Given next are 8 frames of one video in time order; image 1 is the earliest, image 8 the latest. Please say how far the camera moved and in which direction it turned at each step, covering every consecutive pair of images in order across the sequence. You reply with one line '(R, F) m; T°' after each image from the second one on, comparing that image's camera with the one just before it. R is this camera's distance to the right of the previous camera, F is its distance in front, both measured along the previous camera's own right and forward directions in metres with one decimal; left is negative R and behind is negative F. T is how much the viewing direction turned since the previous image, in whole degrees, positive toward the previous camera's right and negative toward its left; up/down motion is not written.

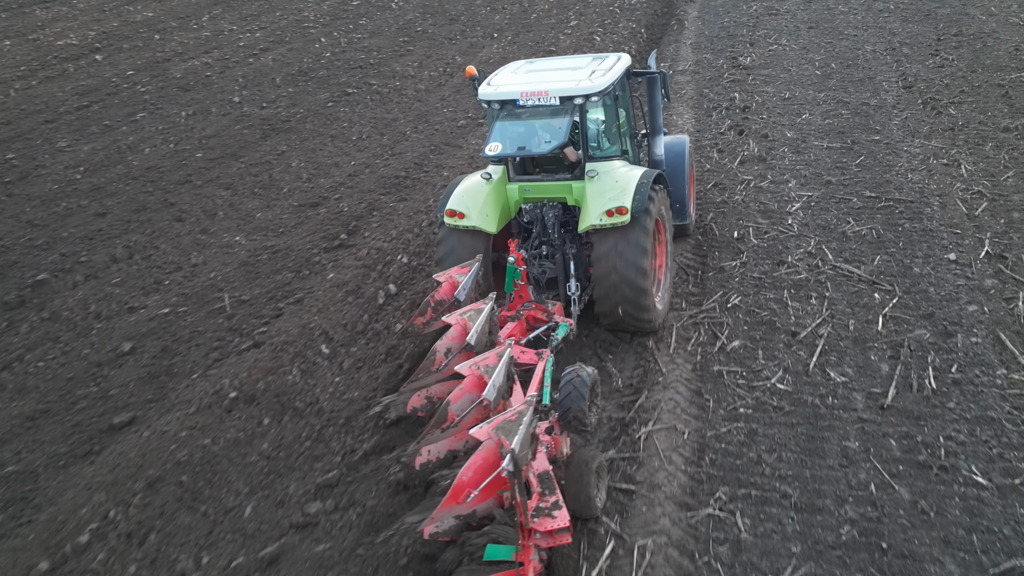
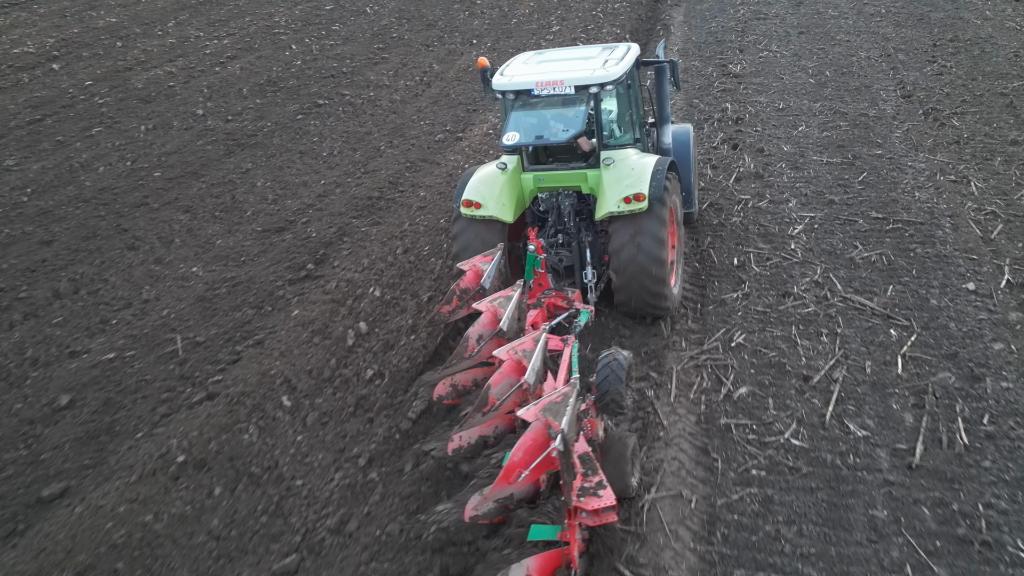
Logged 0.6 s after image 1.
(0.0, +0.4) m; +1°
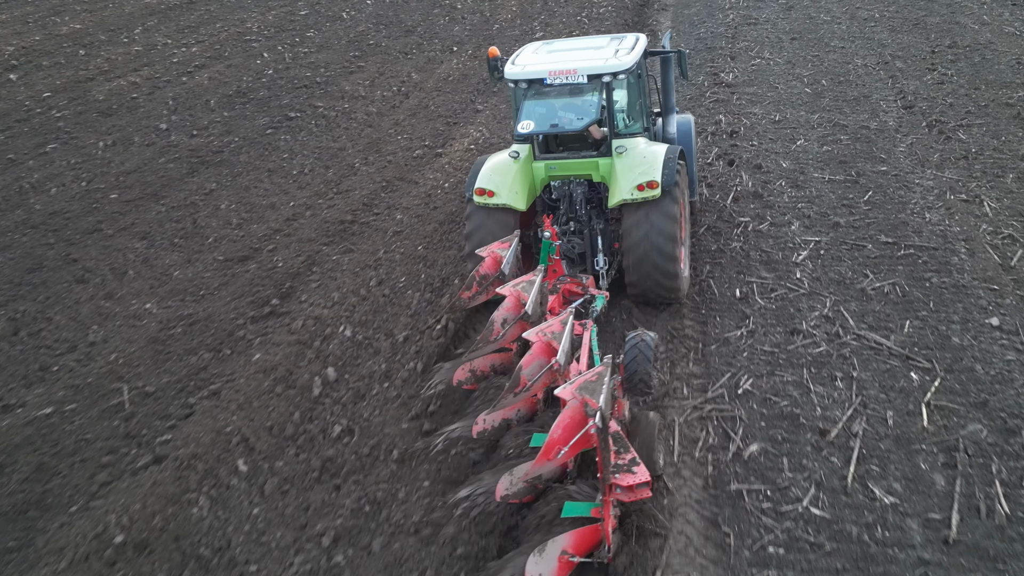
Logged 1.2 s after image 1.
(0.0, +0.4) m; +1°
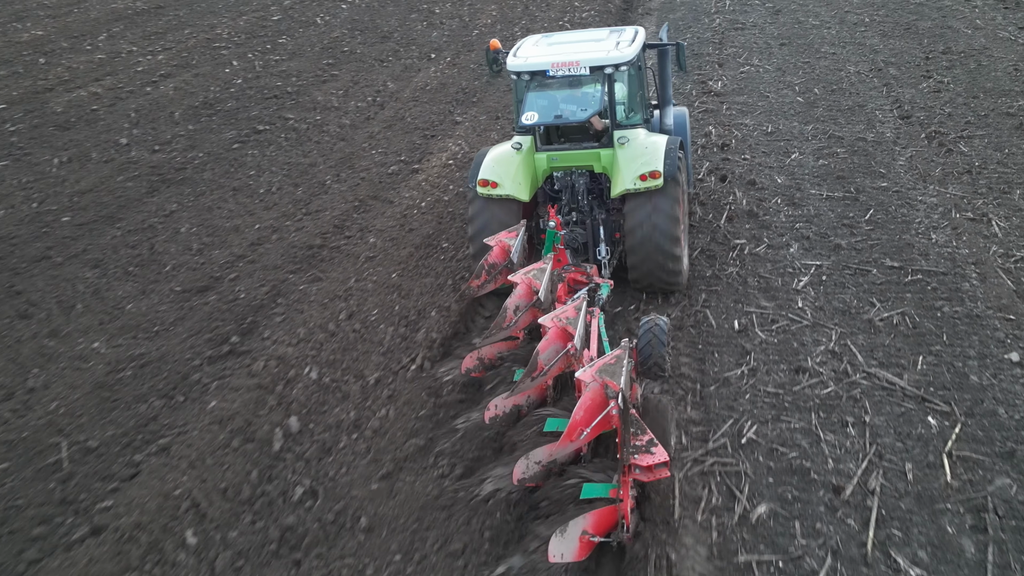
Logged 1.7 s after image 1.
(0.0, +0.4) m; +1°
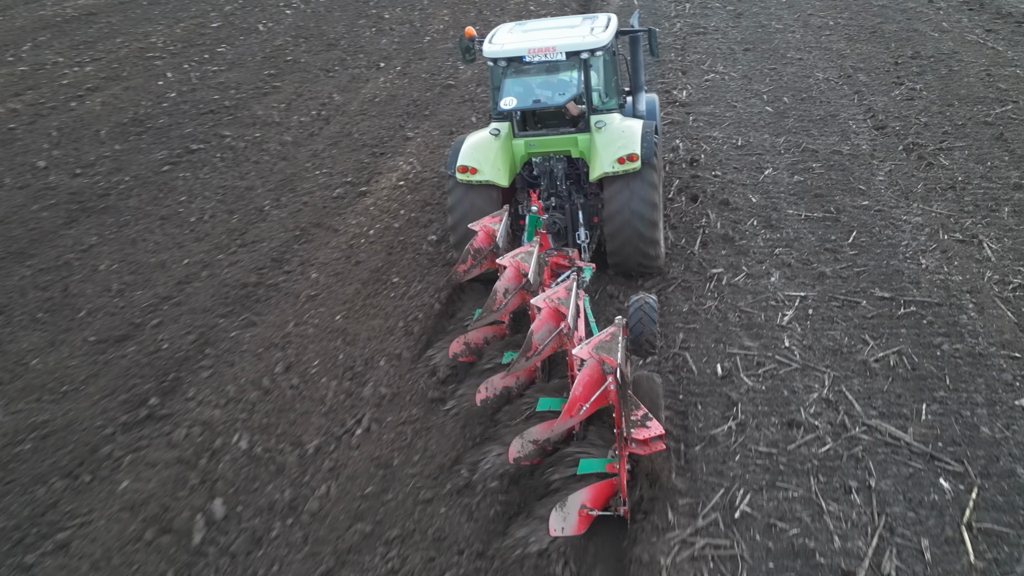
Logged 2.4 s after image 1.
(0.0, +0.5) m; +3°
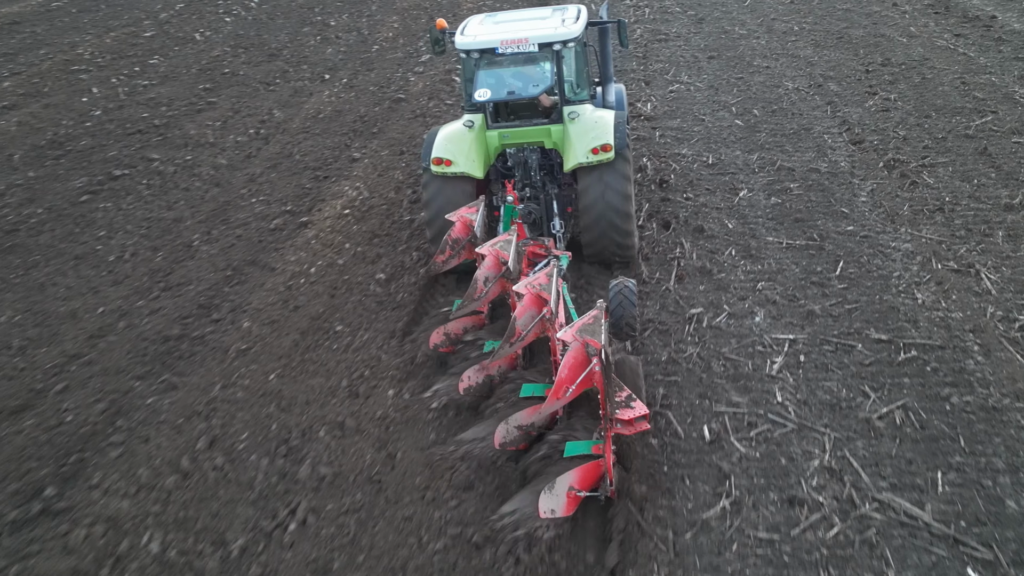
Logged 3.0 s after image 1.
(0.0, +0.5) m; +3°
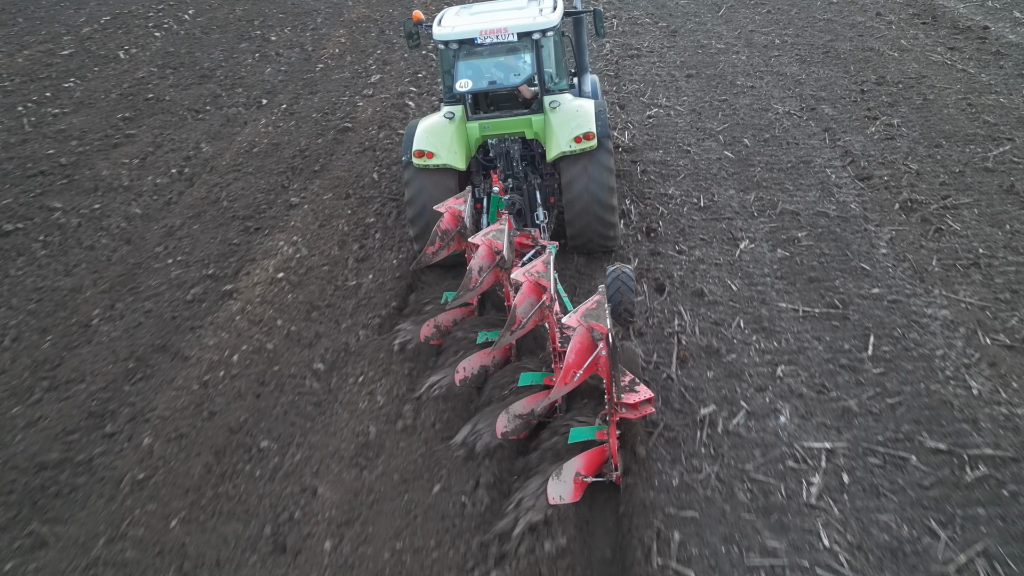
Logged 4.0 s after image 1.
(0.0, +0.8) m; +3°
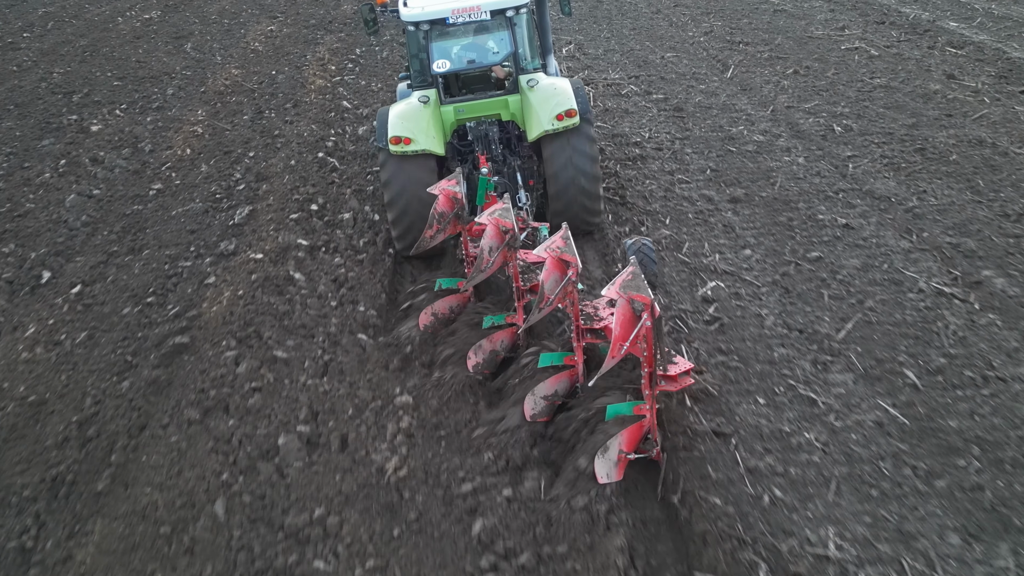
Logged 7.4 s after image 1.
(-0.2, +2.9) m; +5°
